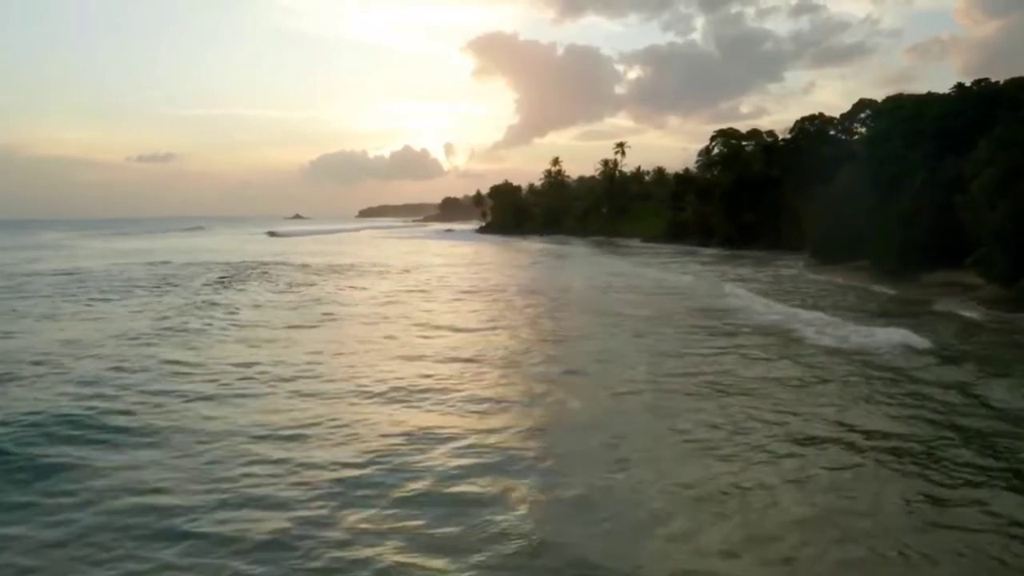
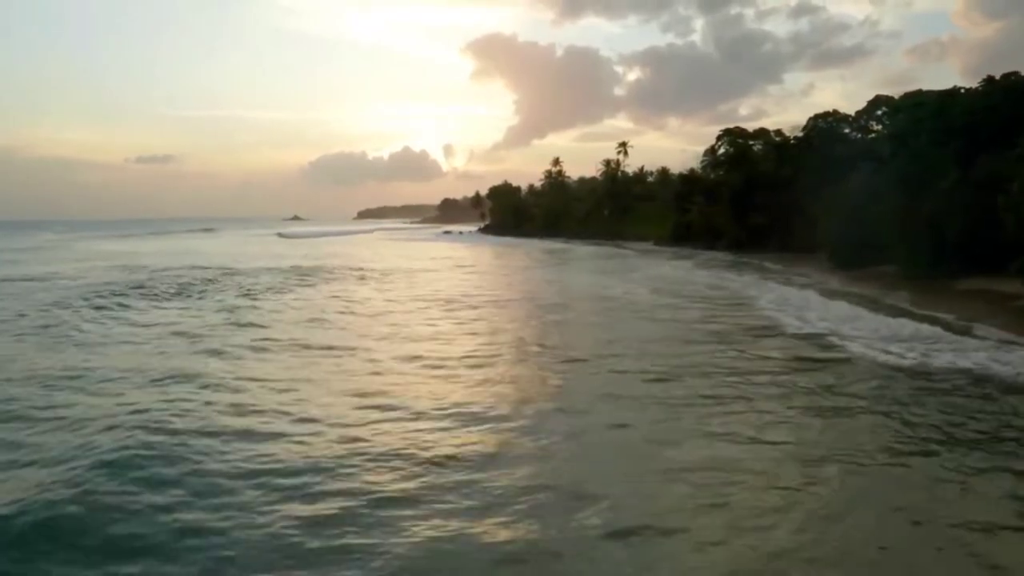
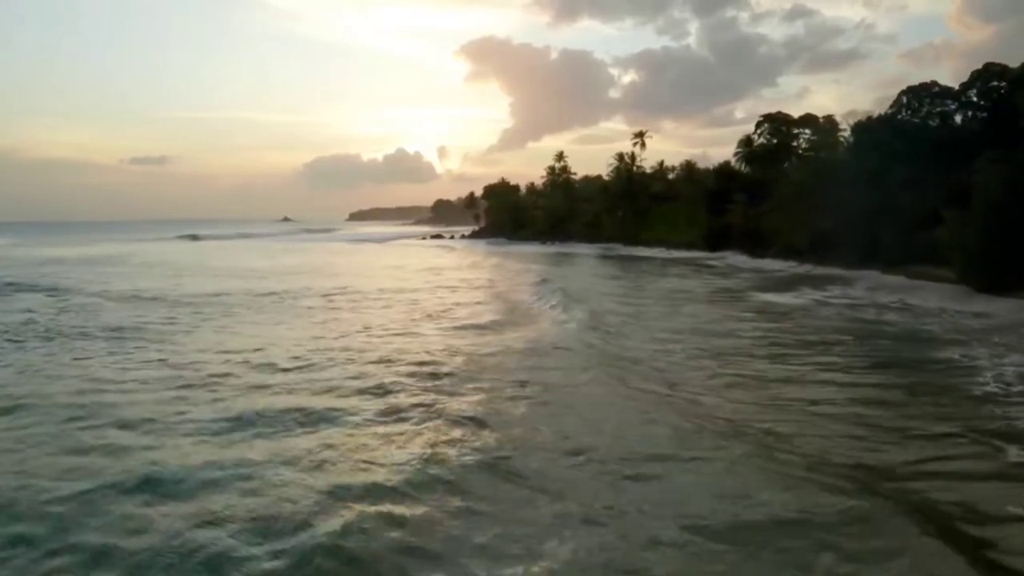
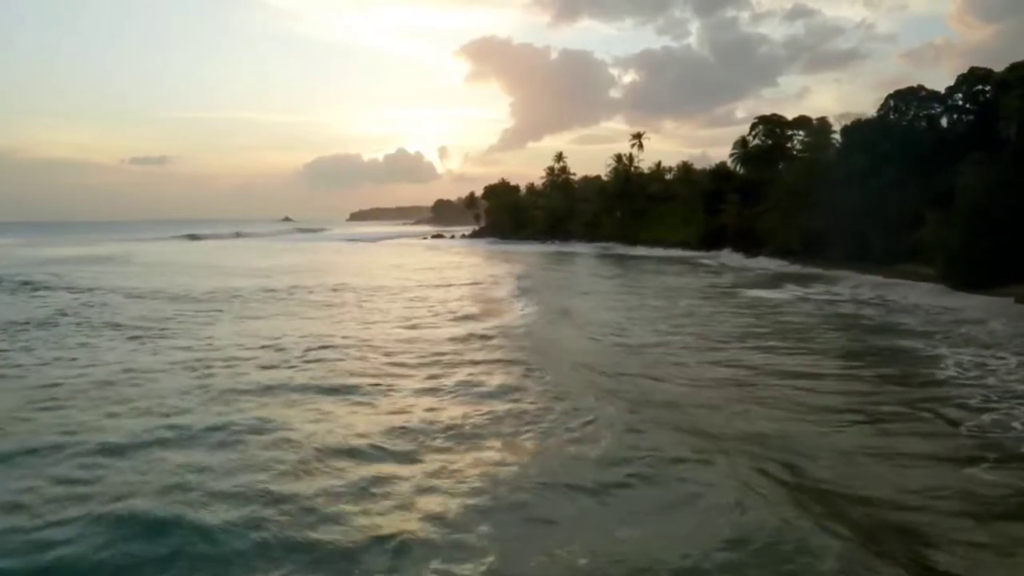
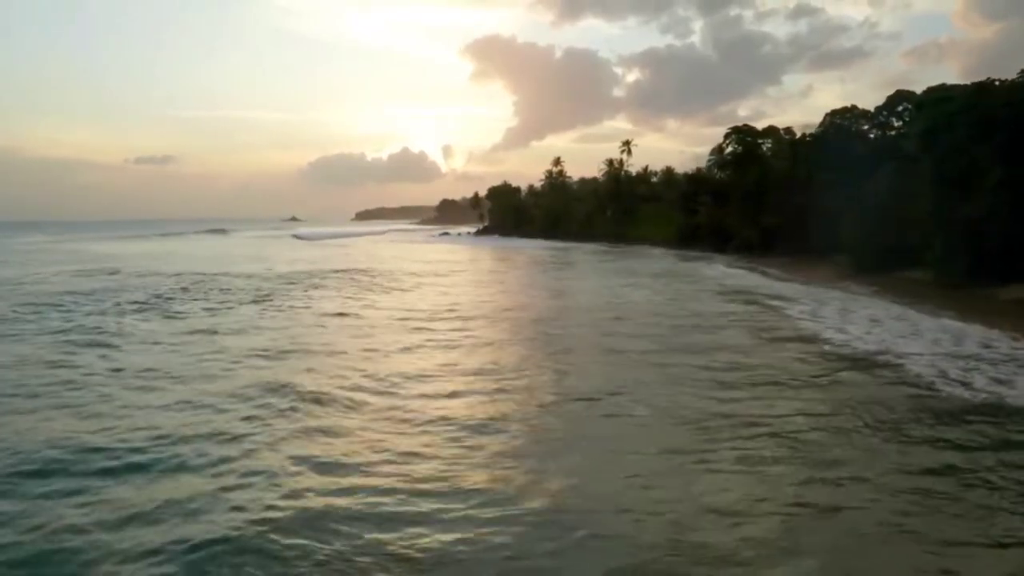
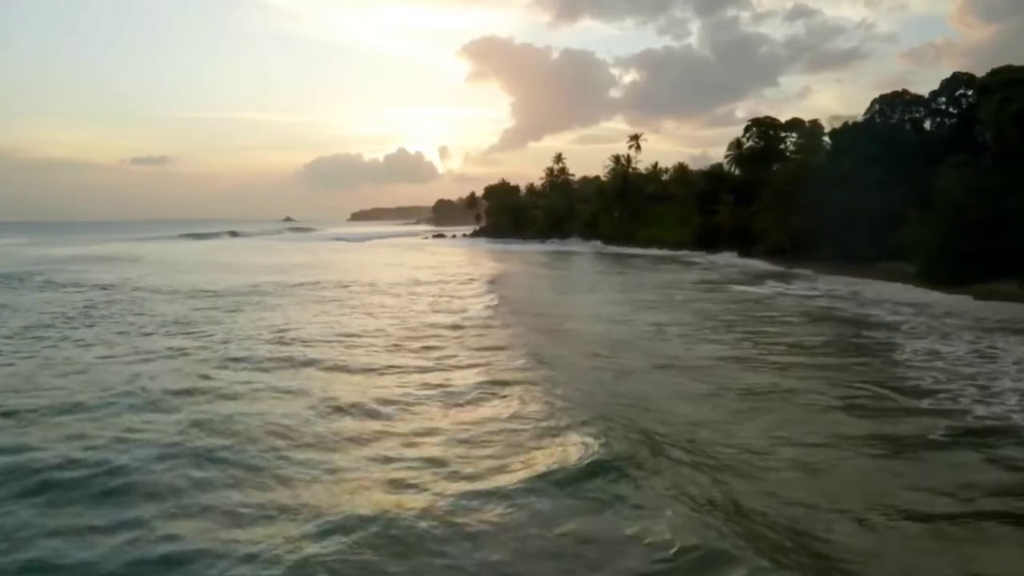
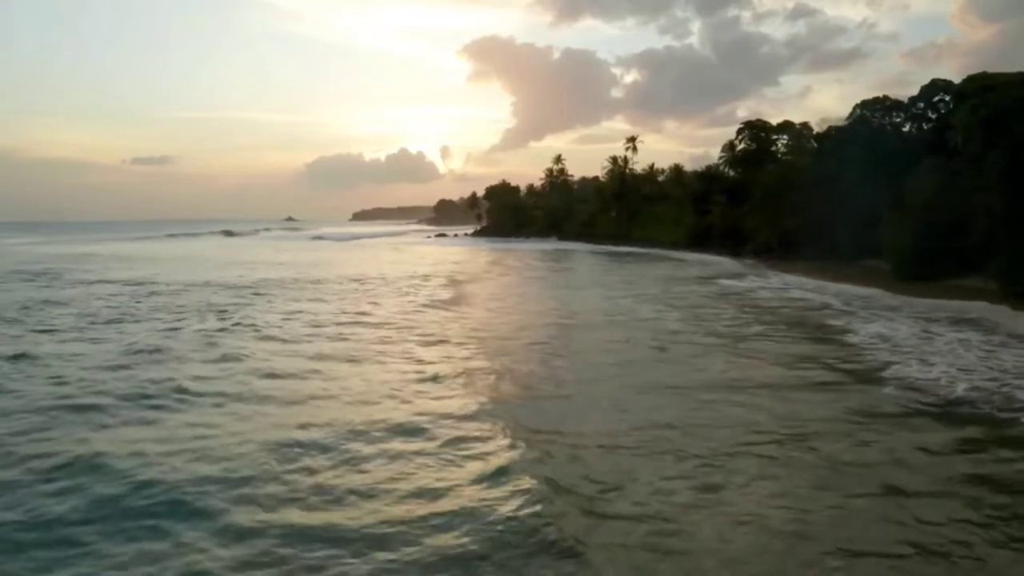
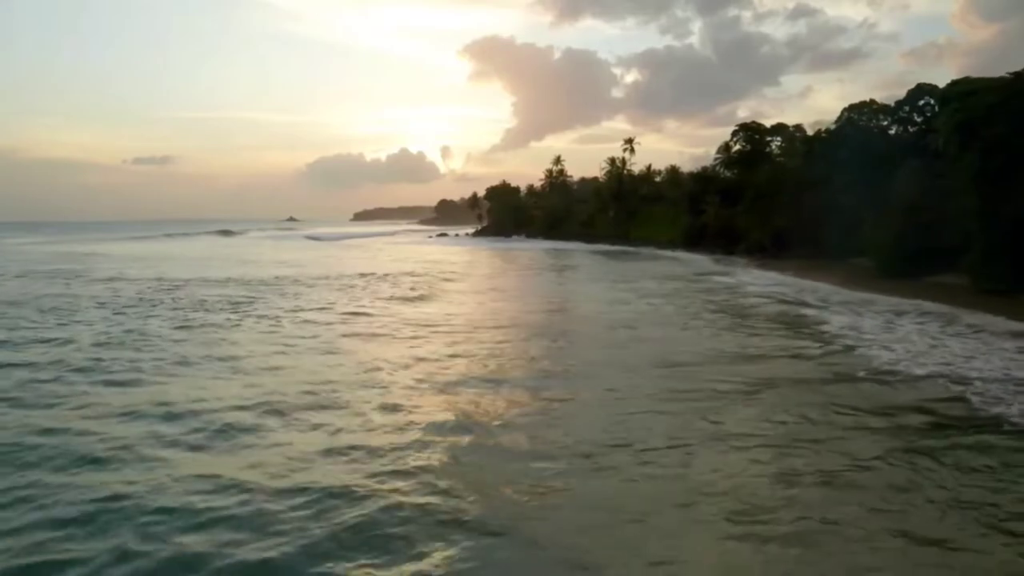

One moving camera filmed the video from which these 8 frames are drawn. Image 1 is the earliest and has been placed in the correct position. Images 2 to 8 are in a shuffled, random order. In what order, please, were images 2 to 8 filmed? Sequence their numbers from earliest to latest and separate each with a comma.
2, 5, 8, 7, 6, 4, 3
